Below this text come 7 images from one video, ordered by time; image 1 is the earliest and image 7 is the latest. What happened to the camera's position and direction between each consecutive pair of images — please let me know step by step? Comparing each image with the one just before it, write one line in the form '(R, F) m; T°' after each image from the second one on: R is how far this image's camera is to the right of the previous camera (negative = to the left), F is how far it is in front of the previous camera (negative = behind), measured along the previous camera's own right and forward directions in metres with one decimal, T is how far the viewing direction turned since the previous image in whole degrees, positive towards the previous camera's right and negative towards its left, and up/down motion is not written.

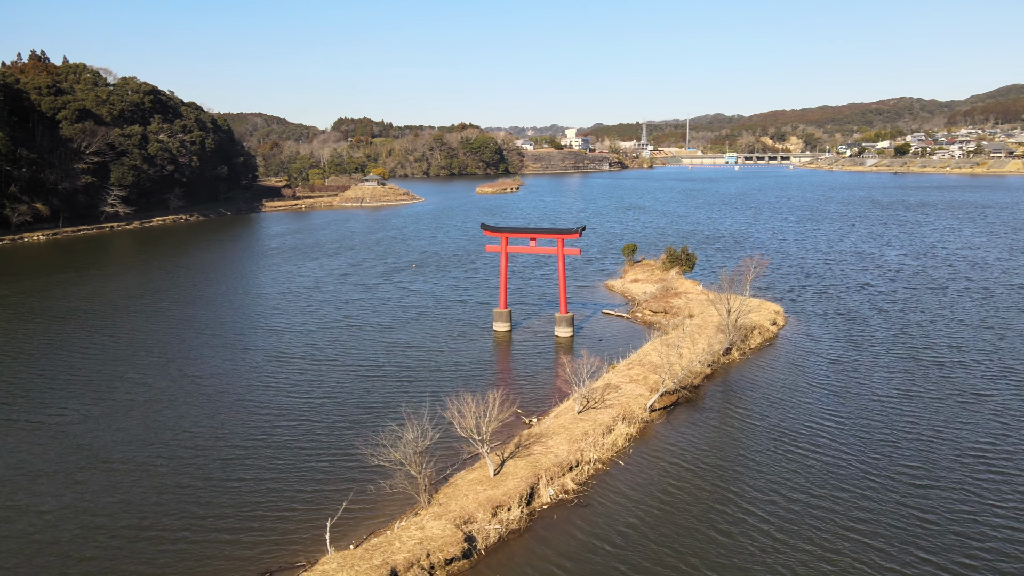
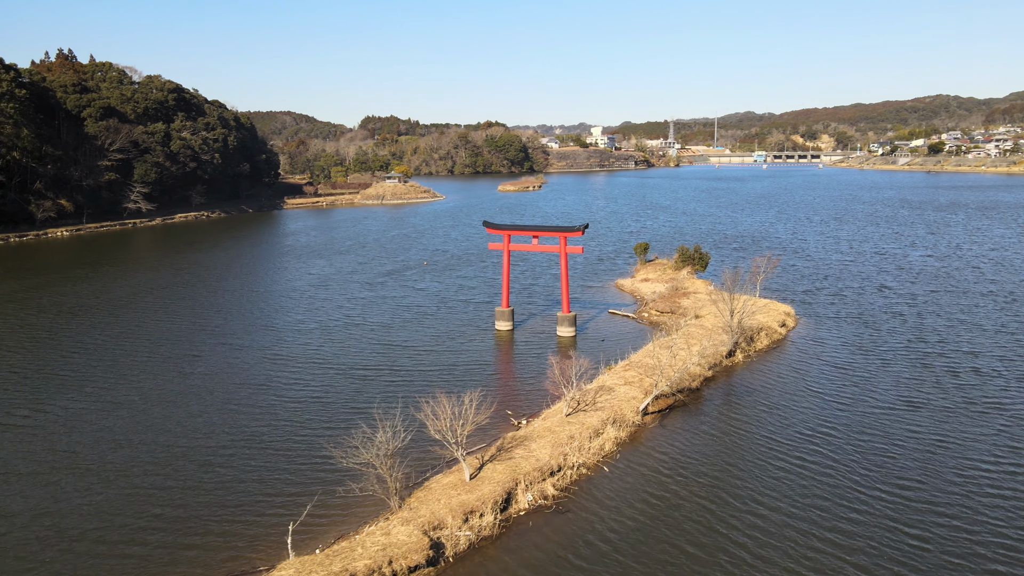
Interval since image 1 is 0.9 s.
(+0.7, +0.4) m; -2°
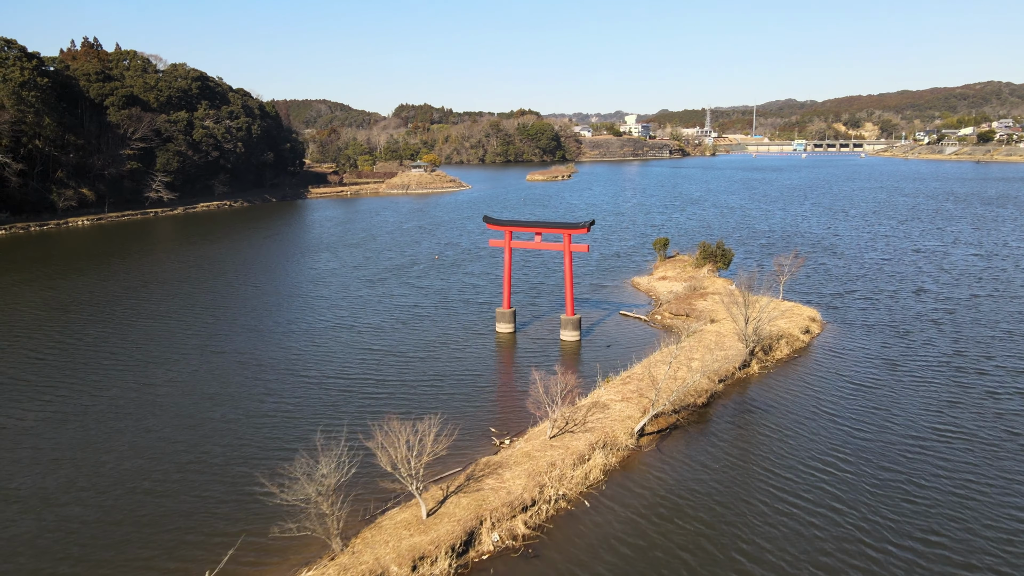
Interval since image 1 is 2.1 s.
(+0.9, +1.3) m; -3°
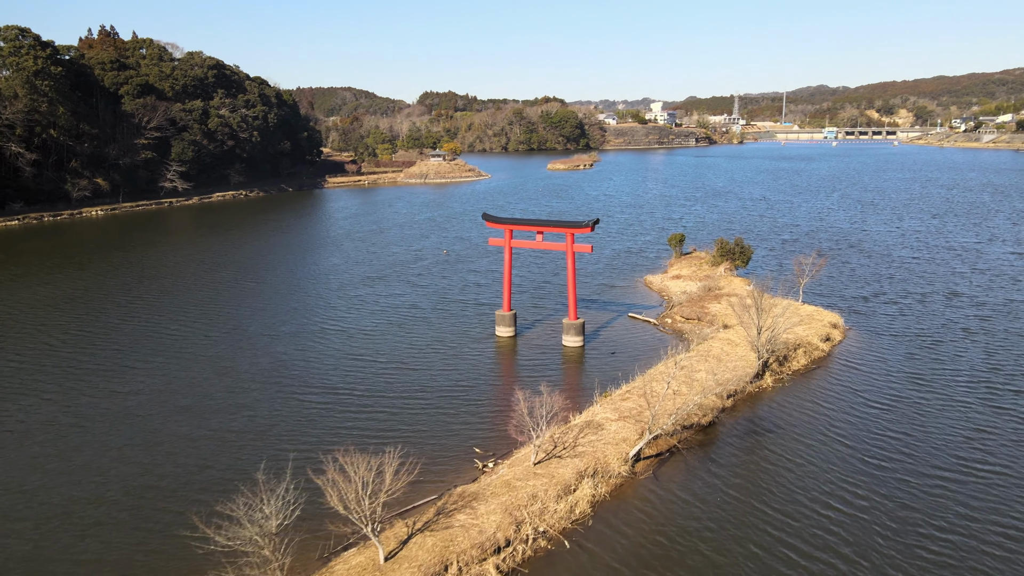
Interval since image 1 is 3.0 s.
(+0.7, +1.1) m; -2°
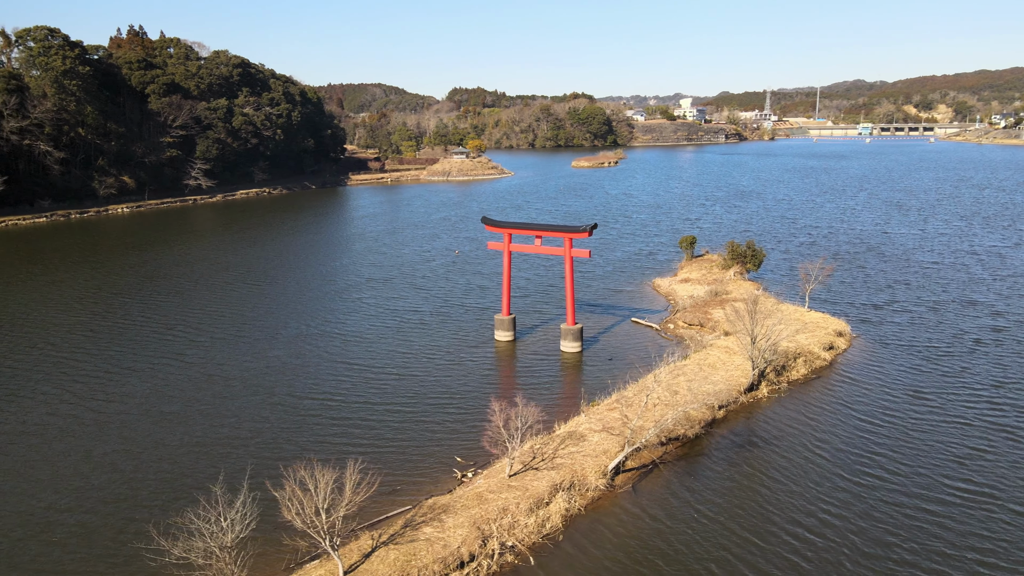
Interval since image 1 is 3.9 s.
(+0.8, +0.1) m; -2°
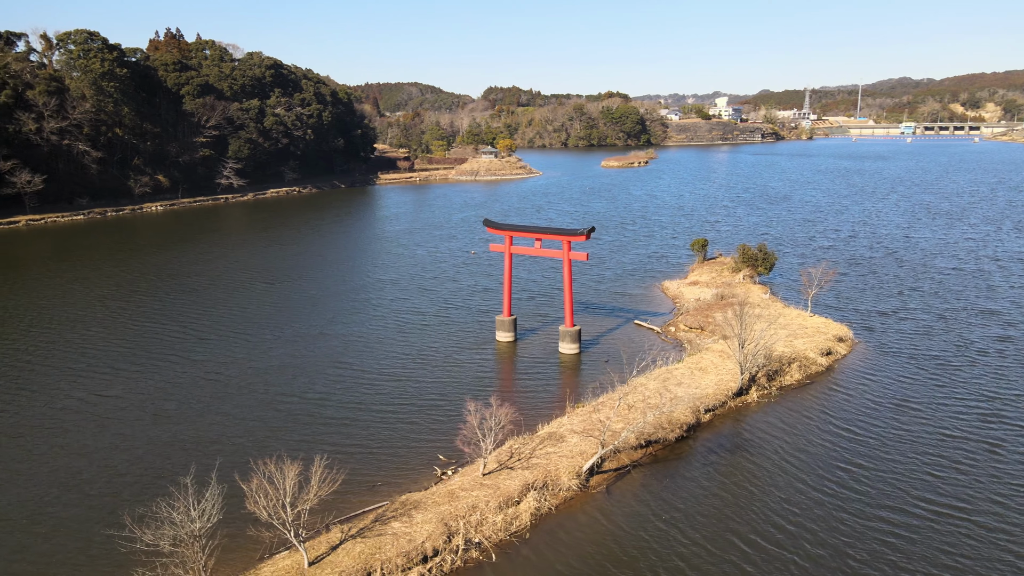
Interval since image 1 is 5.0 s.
(+0.9, -0.2) m; -3°
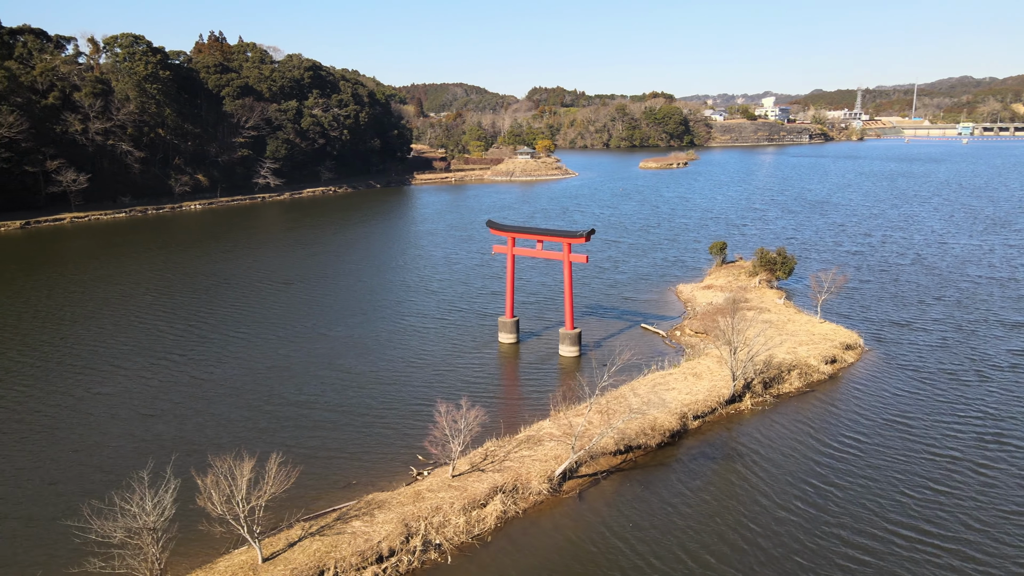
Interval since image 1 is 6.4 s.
(+1.1, +0.1) m; -4°
